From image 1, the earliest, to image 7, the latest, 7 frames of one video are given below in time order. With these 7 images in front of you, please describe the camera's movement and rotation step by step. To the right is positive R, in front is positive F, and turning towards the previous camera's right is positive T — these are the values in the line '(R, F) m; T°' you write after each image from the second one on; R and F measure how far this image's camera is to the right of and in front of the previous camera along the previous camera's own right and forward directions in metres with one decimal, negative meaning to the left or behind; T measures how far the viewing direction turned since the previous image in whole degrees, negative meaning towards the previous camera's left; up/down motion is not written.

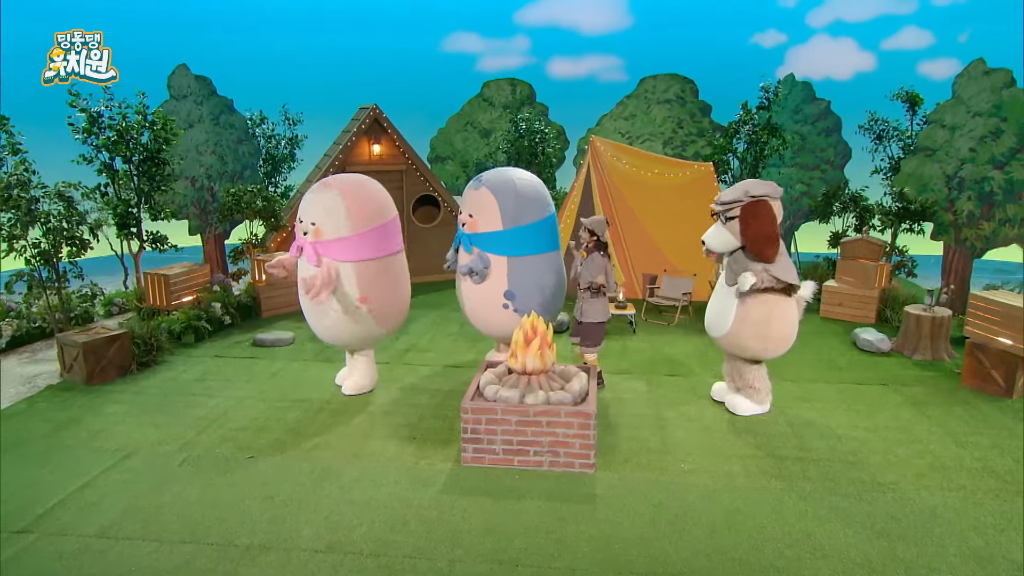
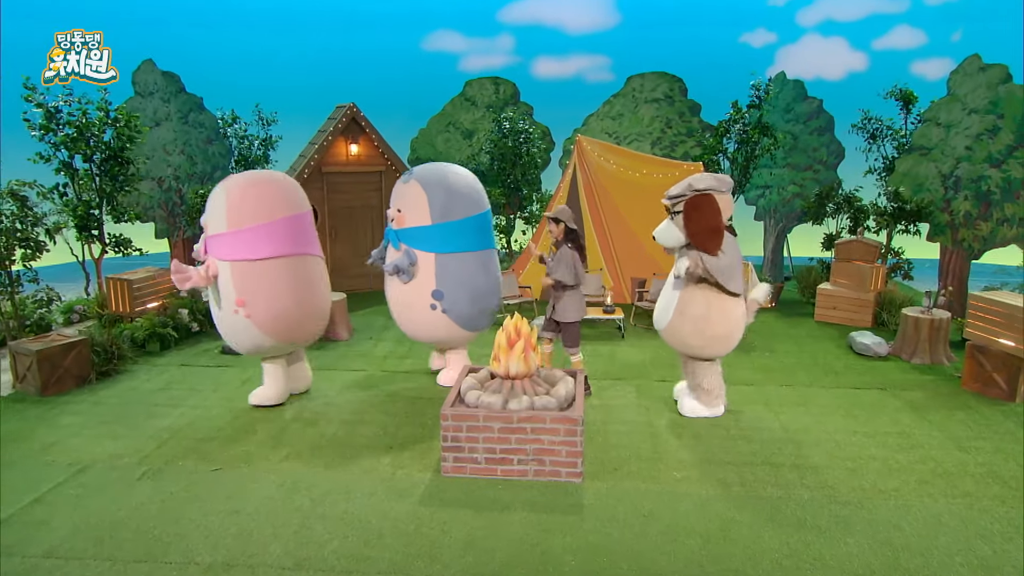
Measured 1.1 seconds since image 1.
(0.0, +0.3) m; +1°
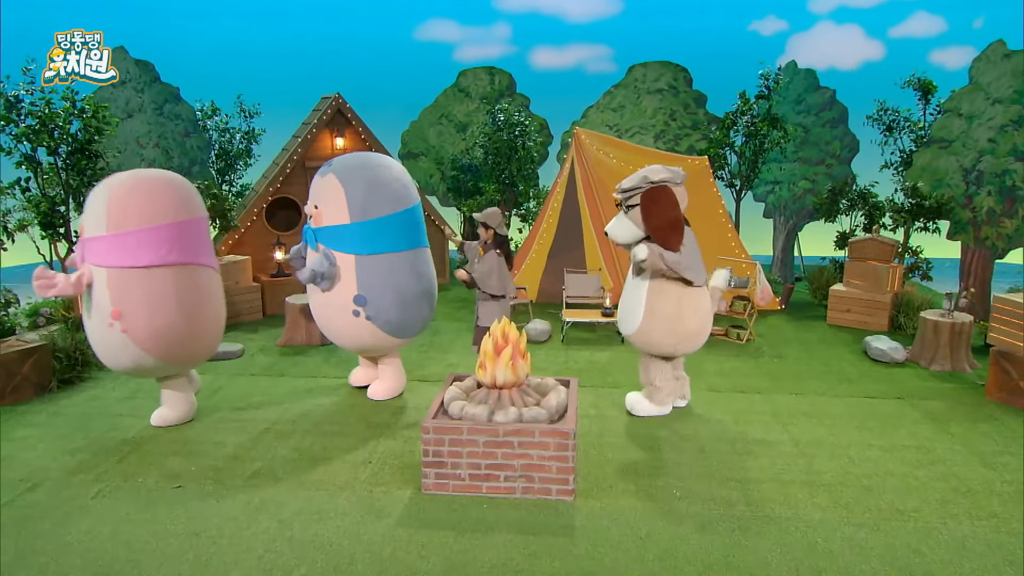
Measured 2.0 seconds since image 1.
(+0.2, +0.5) m; -1°
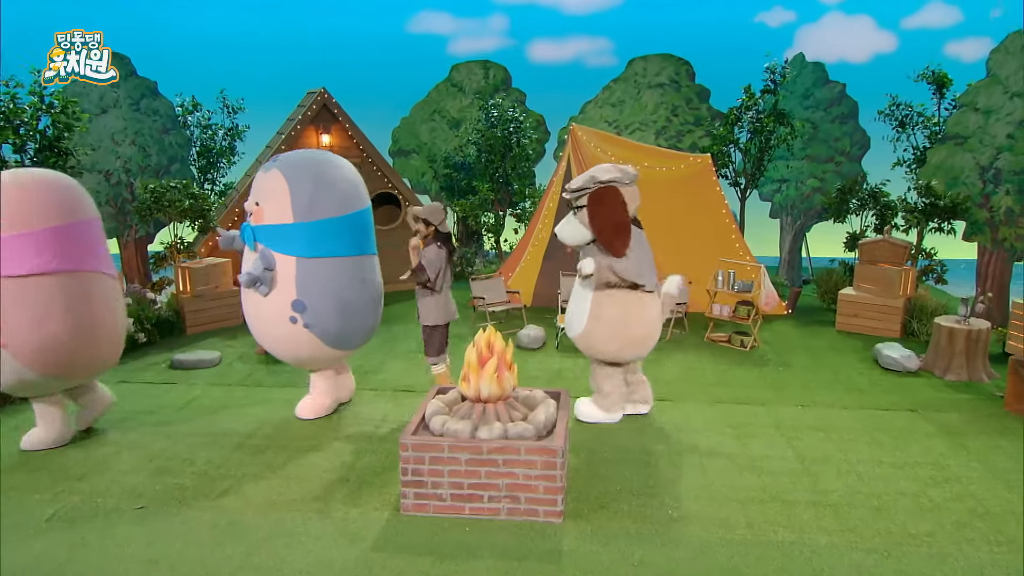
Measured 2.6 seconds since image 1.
(+0.2, +0.4) m; -1°
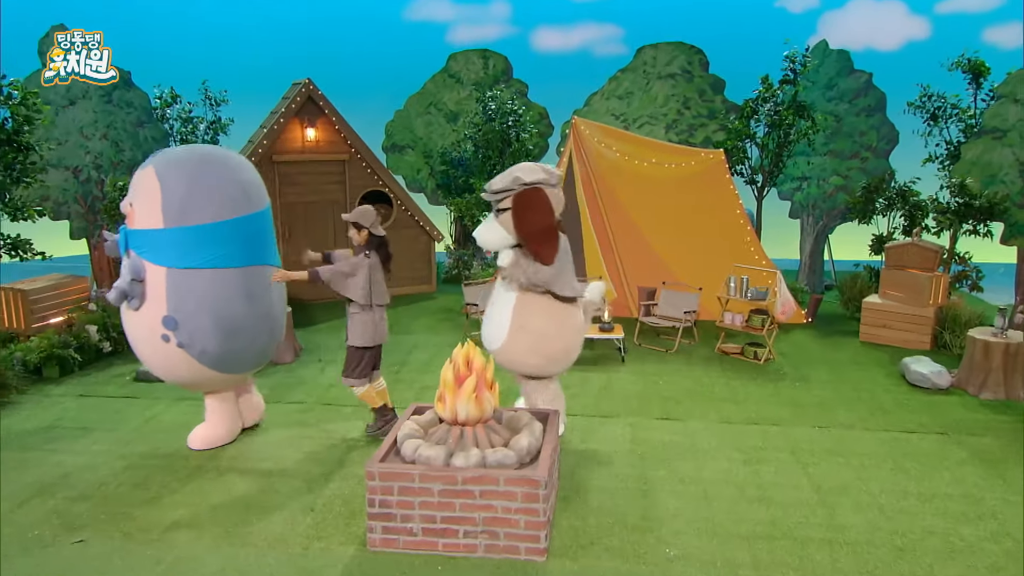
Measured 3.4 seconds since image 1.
(+0.3, +0.6) m; -2°
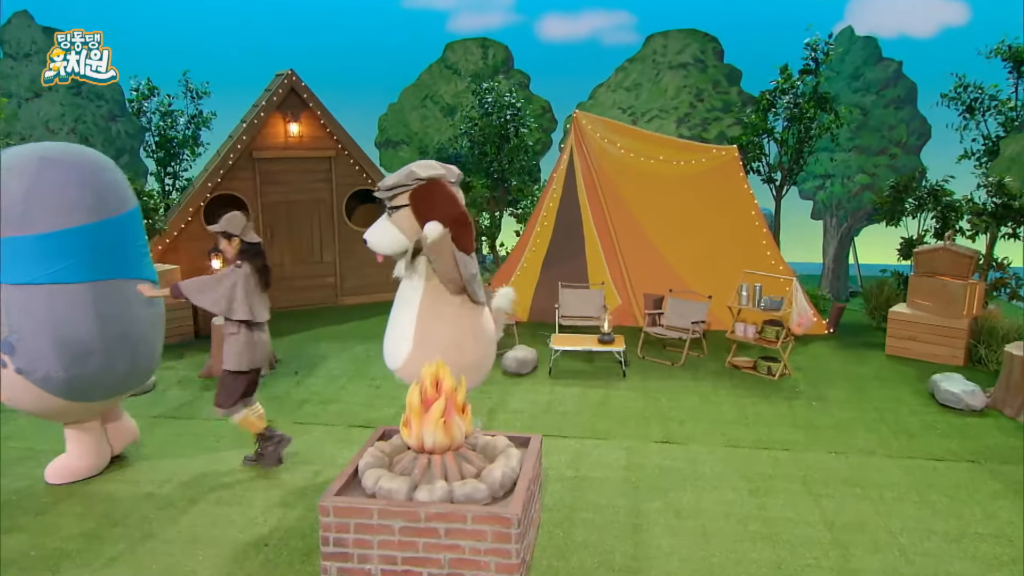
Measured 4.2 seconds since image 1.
(+0.3, +0.6) m; -2°
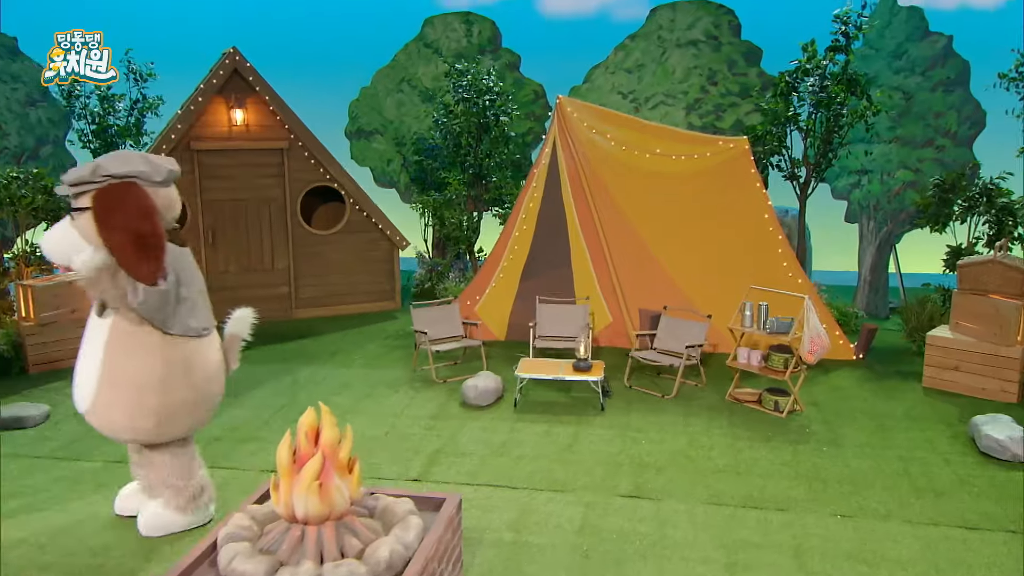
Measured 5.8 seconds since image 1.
(+0.7, +1.0) m; -5°
